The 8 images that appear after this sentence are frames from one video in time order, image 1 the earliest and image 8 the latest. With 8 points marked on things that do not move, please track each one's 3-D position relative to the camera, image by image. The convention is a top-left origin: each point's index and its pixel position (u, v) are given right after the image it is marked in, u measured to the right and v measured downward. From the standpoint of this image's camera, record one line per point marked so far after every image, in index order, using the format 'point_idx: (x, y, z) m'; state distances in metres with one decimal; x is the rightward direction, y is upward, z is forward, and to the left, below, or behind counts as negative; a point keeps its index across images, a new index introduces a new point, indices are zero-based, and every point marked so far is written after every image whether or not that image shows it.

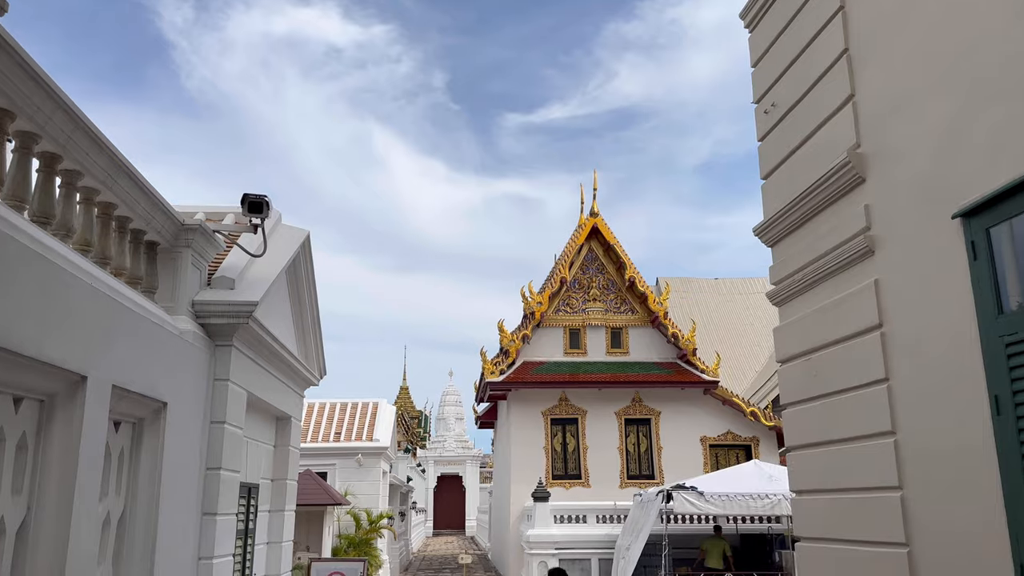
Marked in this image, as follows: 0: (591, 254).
0: (+1.8, +0.8, +17.0) m
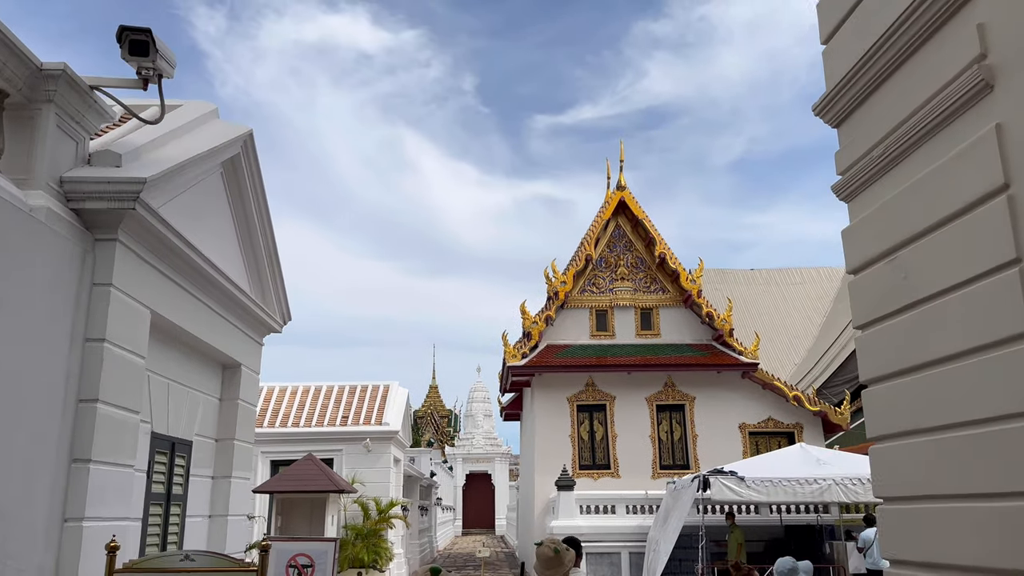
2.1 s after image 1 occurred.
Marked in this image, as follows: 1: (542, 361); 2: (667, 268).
0: (+2.2, +1.2, +15.9) m
1: (+0.6, -1.4, +14.7) m
2: (+3.2, +0.4, +15.6) m
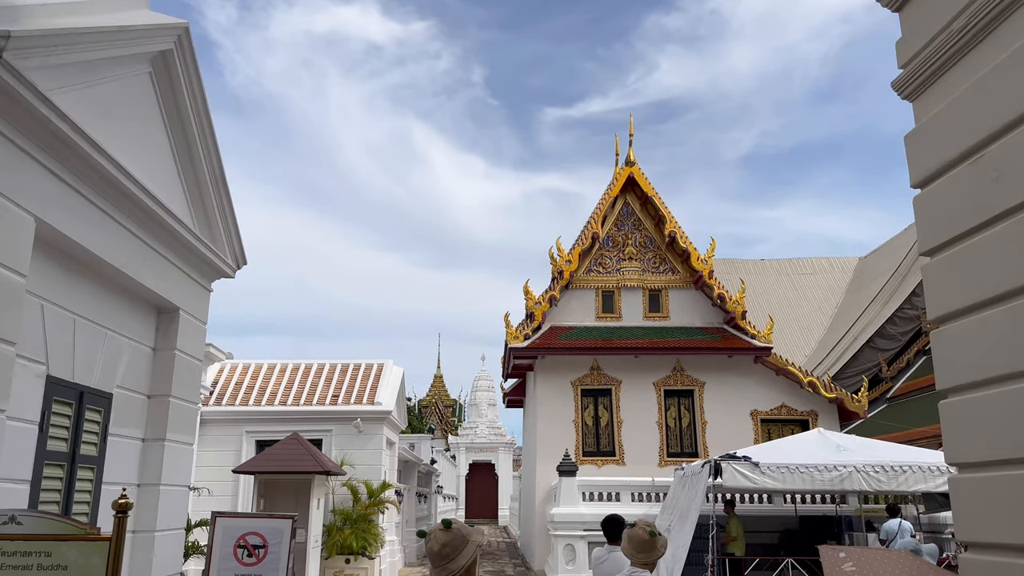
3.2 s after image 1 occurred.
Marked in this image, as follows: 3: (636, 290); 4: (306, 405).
0: (+2.3, +1.6, +15.3) m
1: (+0.6, -1.0, +14.1) m
2: (+3.2, +0.8, +15.0) m
3: (+2.4, 0.0, +14.9) m
4: (-2.9, -1.6, +10.7) m
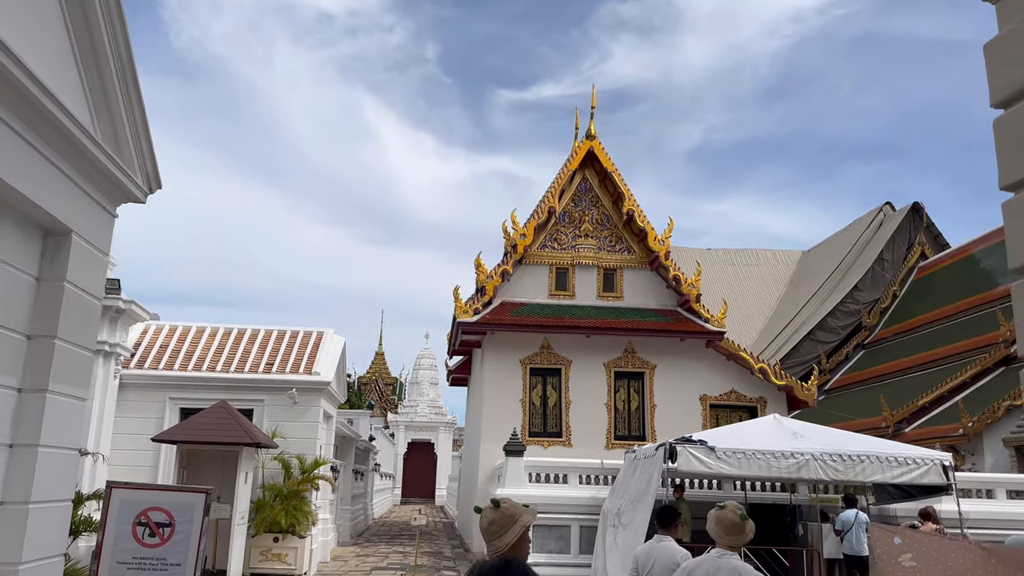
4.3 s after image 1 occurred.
0: (+1.4, +2.0, +14.8) m
1: (-0.3, -0.5, +13.5) m
2: (+2.3, +1.2, +14.6) m
3: (+1.5, +0.4, +14.5) m
4: (-3.6, -1.1, +9.9) m
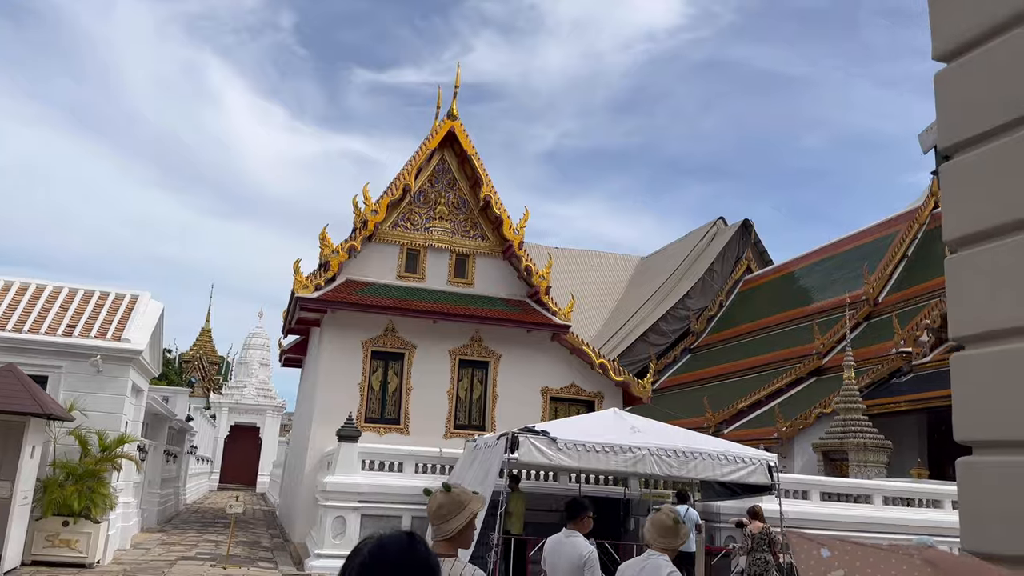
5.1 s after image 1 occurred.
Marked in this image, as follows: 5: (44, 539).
0: (-1.3, +2.3, +14.4) m
1: (-2.9, -0.1, +12.8) m
2: (-0.4, +1.4, +14.3) m
3: (-1.3, +0.7, +14.1) m
4: (-5.4, -0.5, +8.6) m
5: (-5.0, -2.7, +8.1) m
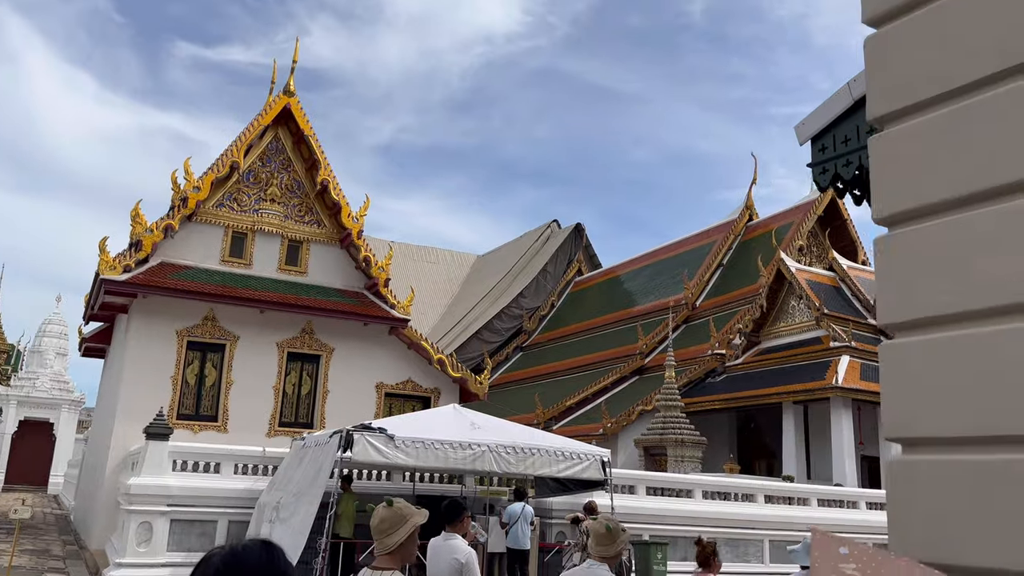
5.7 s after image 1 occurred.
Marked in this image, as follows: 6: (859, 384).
0: (-4.1, +2.5, +13.4) m
1: (-5.4, +0.1, +11.5) m
2: (-3.3, +1.6, +13.6) m
3: (-4.1, +0.9, +13.2) m
4: (-7.0, -0.2, +6.9) m
5: (-6.5, -2.4, +6.5) m
6: (+7.7, -2.1, +16.9) m
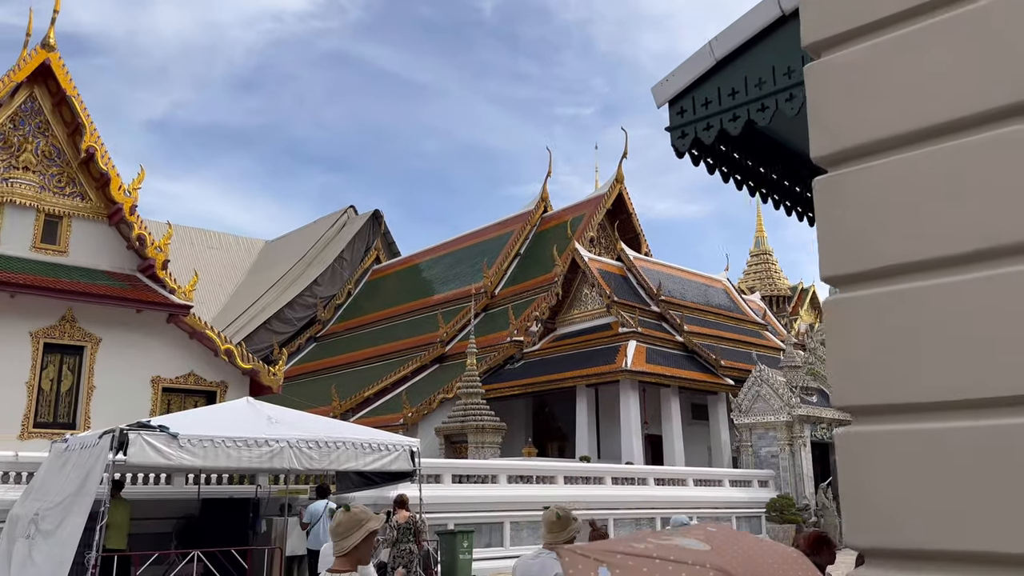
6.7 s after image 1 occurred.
0: (-7.3, +2.8, +11.5) m
1: (-8.0, +0.4, +9.3) m
2: (-6.5, +1.9, +11.8) m
3: (-7.2, +1.2, +11.2) m
4: (-8.3, 0.0, +4.4) m
5: (-7.8, -2.2, +4.2) m
6: (+3.1, -1.9, +18.0) m
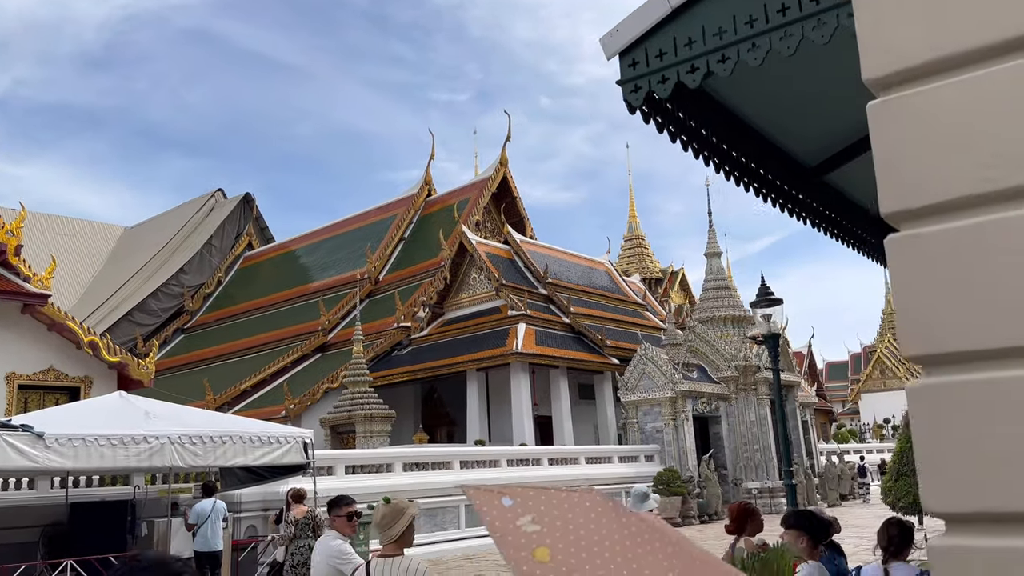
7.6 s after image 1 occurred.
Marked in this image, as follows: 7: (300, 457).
0: (-8.7, +3.0, +10.0) m
1: (-9.1, +0.5, +7.8) m
2: (-8.0, +2.0, +10.5) m
3: (-8.6, +1.3, +9.8) m
4: (-8.6, +0.1, +2.9) m
5: (-8.1, -2.1, +2.8) m
6: (+0.6, -1.4, +18.2) m
7: (-2.3, -1.9, +8.5) m
